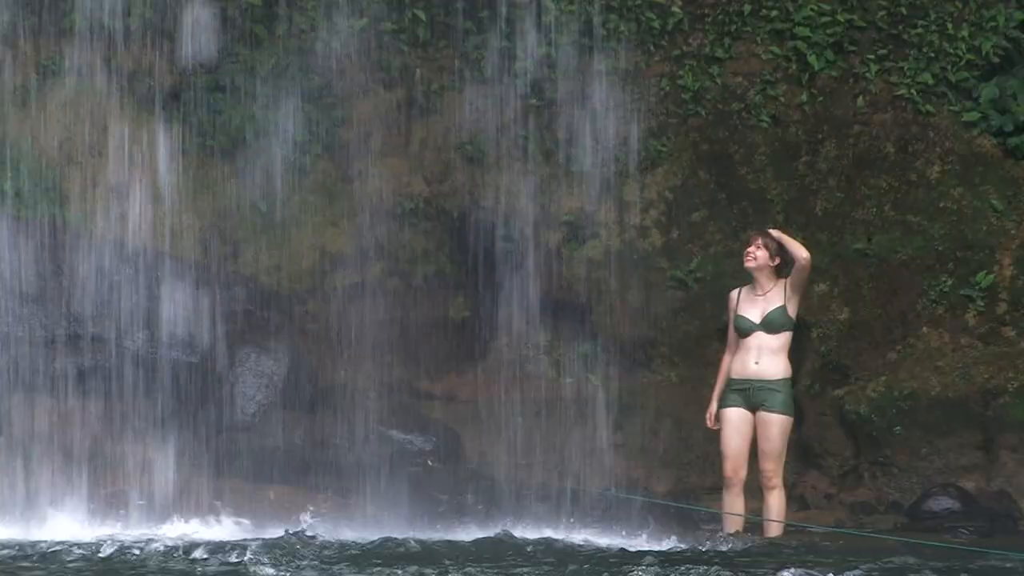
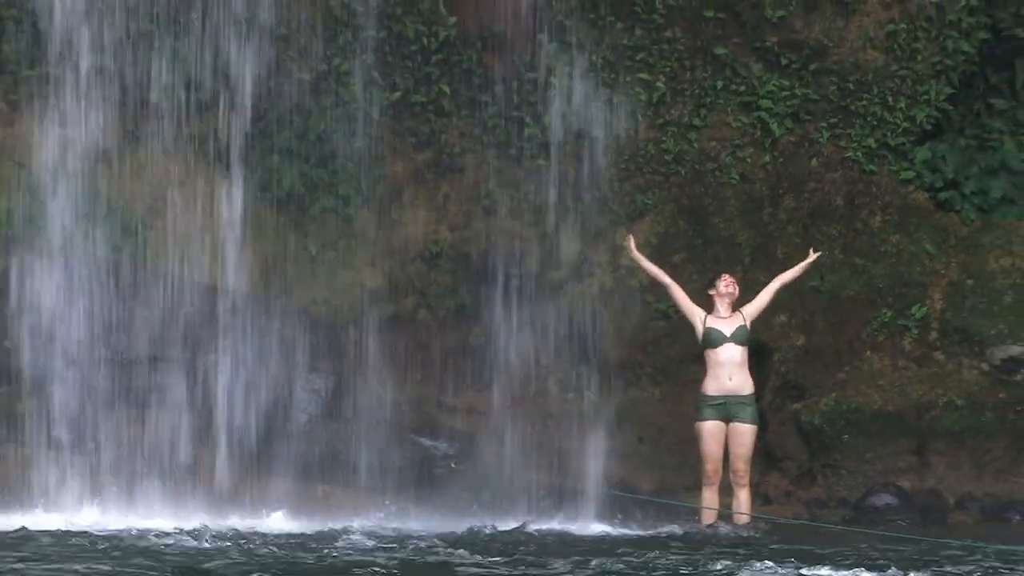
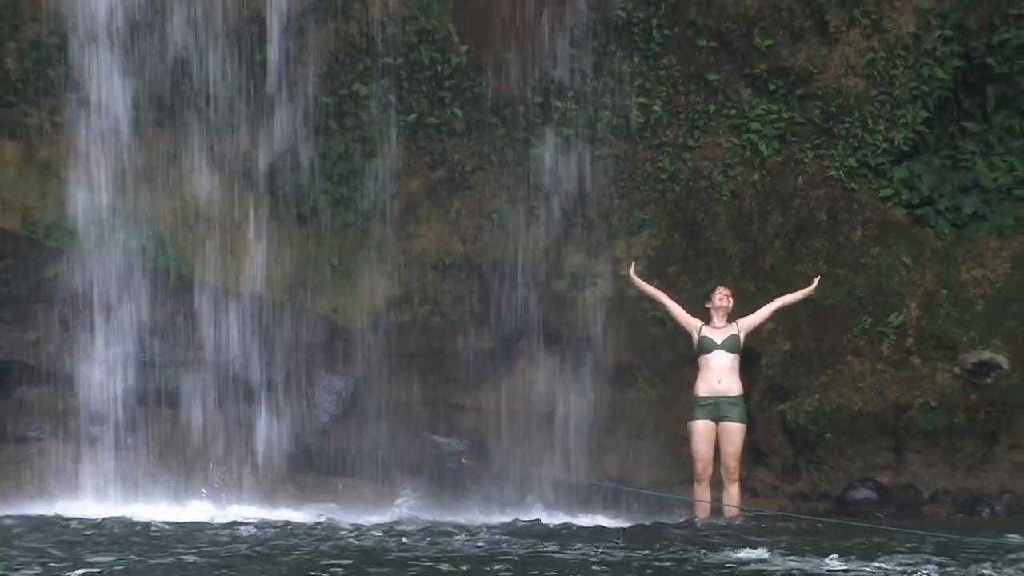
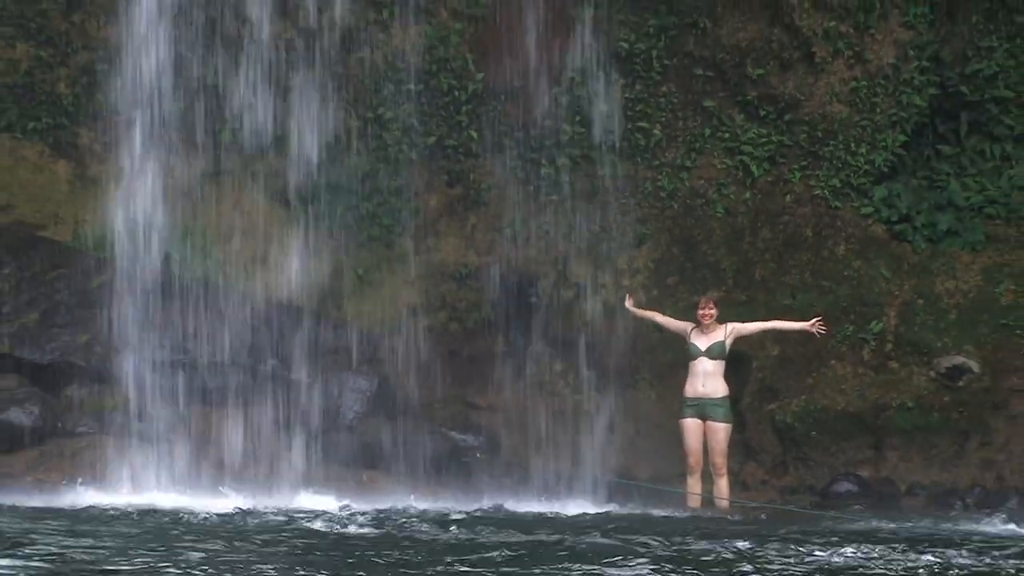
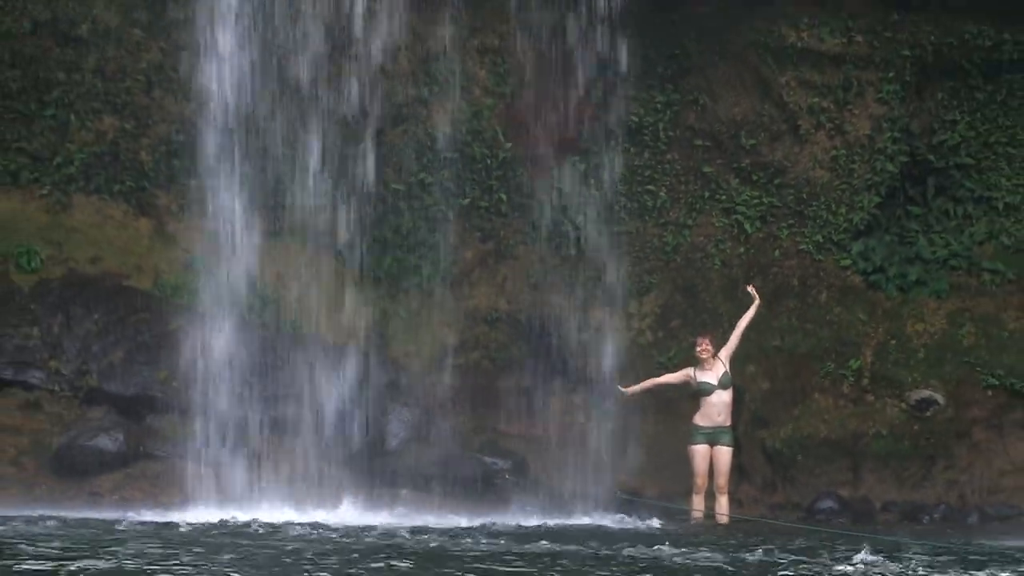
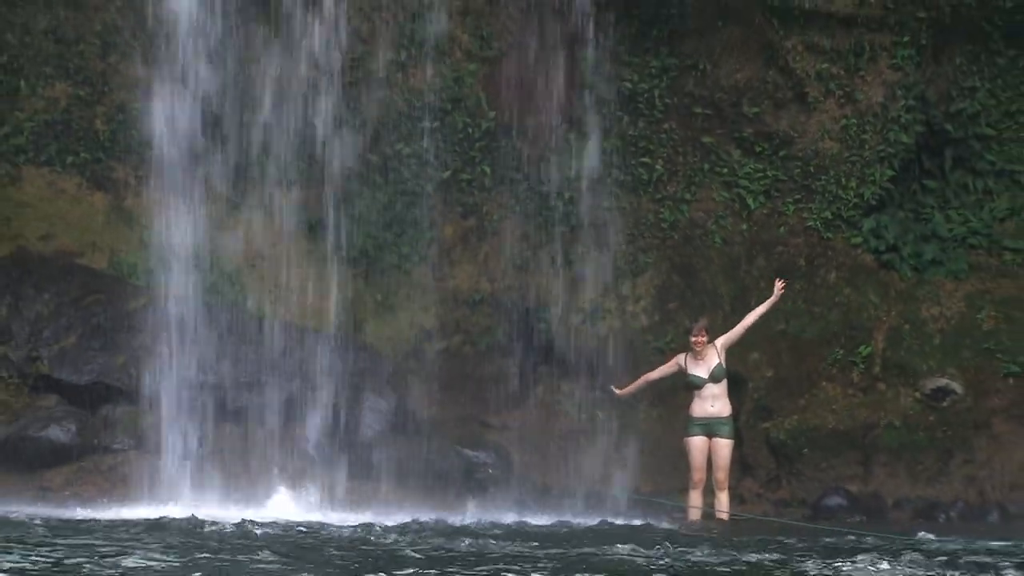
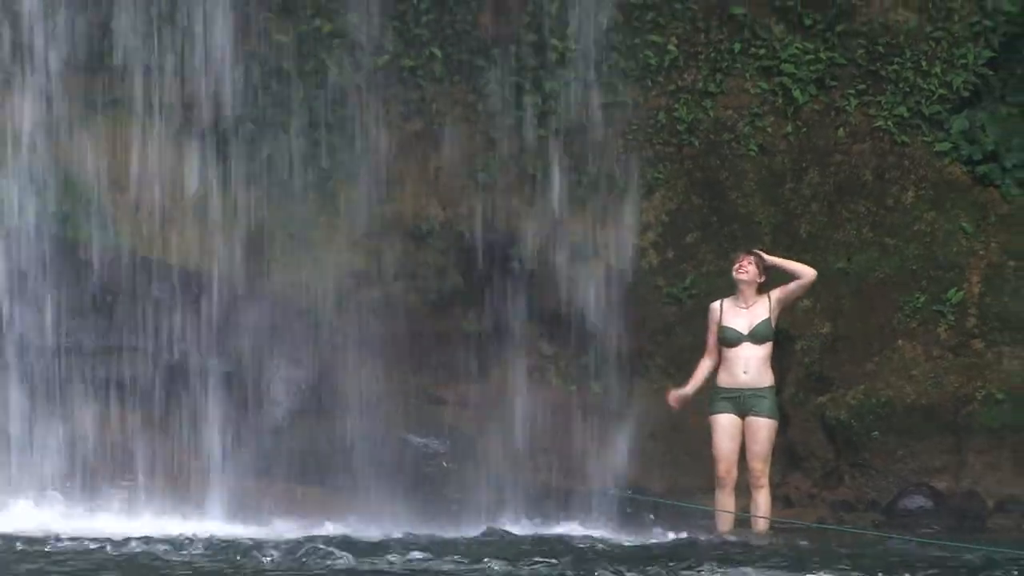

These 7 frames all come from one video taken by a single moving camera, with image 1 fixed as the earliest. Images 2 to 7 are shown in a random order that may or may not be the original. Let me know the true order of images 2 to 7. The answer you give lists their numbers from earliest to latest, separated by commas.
7, 2, 3, 4, 6, 5
